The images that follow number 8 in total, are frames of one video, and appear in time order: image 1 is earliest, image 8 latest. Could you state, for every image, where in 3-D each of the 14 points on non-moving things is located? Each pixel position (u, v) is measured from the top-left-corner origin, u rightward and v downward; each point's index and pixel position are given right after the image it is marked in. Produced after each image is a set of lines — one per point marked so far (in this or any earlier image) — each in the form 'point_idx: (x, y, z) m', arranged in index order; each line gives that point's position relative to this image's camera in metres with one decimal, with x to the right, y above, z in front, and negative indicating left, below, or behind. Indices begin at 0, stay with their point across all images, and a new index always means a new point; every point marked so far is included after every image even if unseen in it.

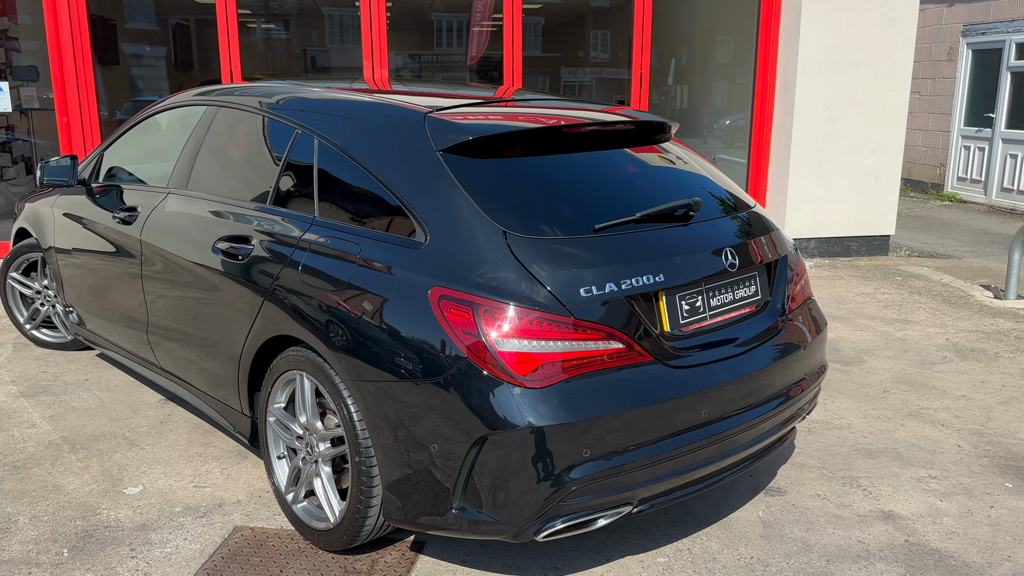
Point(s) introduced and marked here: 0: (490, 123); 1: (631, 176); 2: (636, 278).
0: (-0.1, +0.5, +2.8) m
1: (+0.4, +0.4, +2.9) m
2: (+0.3, 0.0, +2.5) m
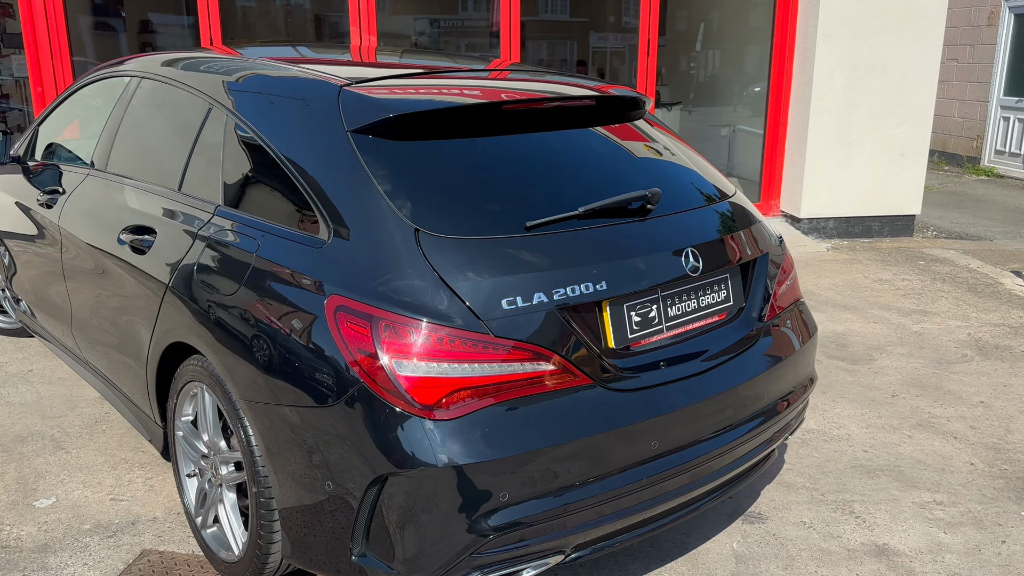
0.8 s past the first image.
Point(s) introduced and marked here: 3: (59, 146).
0: (-0.3, +0.5, +2.4) m
1: (+0.2, +0.4, +2.5) m
2: (+0.1, 0.0, +2.1) m
3: (-2.0, +0.6, +3.9) m
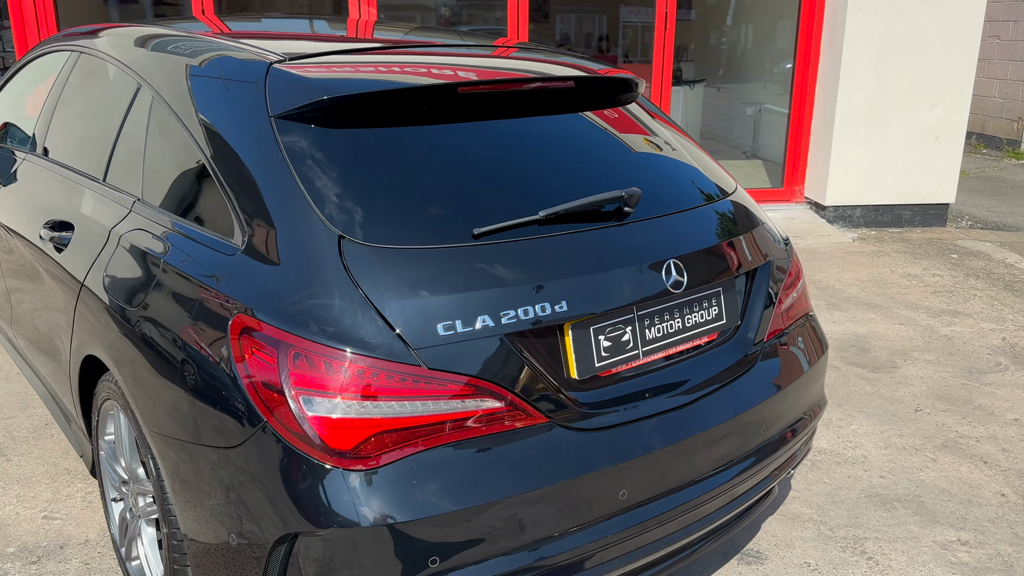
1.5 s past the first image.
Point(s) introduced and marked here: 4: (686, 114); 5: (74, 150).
0: (-0.4, +0.5, +2.1) m
1: (+0.1, +0.3, +2.2) m
2: (0.0, 0.0, +1.8) m
3: (-2.1, +0.7, +3.6) m
4: (+1.6, +1.5, +7.4) m
5: (-1.4, +0.4, +2.8) m
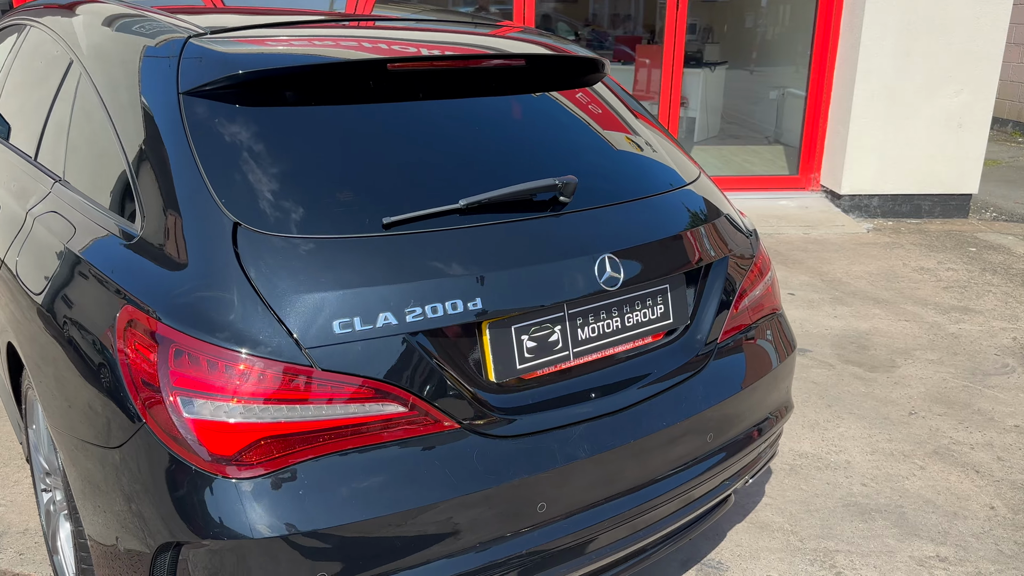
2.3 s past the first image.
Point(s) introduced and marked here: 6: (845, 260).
0: (-0.5, +0.5, +1.9) m
1: (0.0, +0.4, +2.0) m
2: (-0.1, 0.0, +1.6) m
3: (-2.2, +0.8, +3.5) m
4: (+1.6, +1.6, +7.2) m
5: (-1.5, +0.5, +2.7) m
6: (+2.0, +0.2, +5.3) m
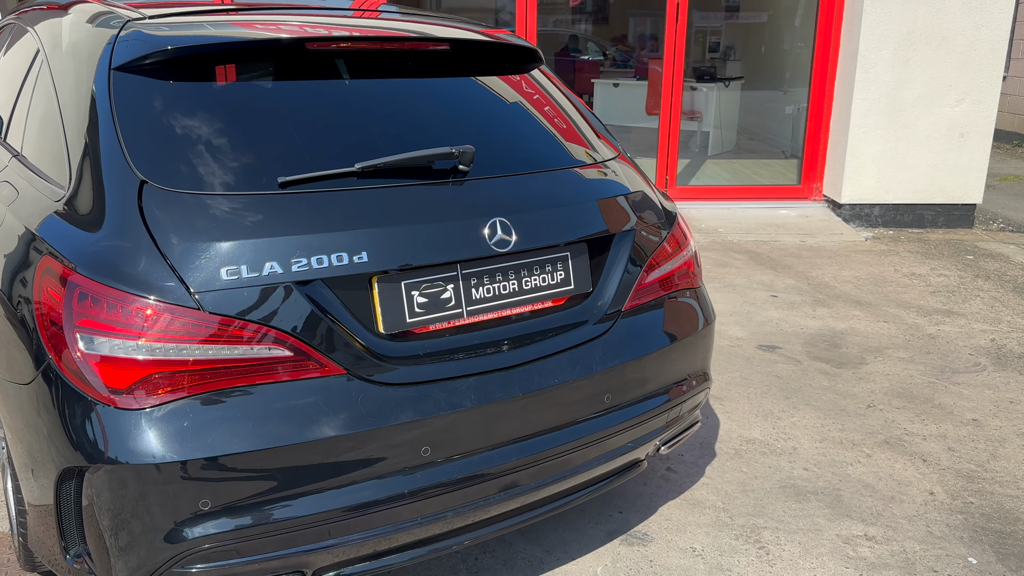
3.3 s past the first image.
0: (-0.7, +0.6, +2.1) m
1: (-0.2, +0.4, +2.2) m
2: (-0.4, +0.1, +1.8) m
3: (-2.3, +0.8, +3.8) m
4: (+1.7, +1.5, +7.3) m
5: (-1.7, +0.6, +2.9) m
6: (+2.0, +0.1, +5.4) m
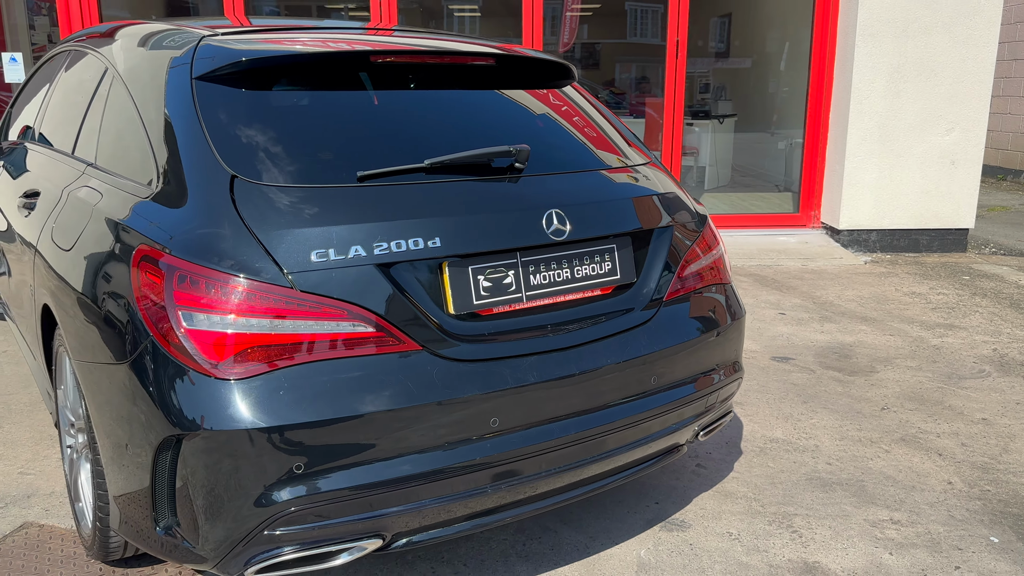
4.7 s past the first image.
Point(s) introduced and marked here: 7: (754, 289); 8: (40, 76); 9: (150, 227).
0: (-0.6, +0.6, +2.3) m
1: (-0.1, +0.4, +2.3) m
2: (-0.2, +0.1, +1.9) m
3: (-2.2, +0.7, +3.9) m
4: (+1.7, +1.2, +7.5) m
5: (-1.6, +0.5, +3.1) m
6: (+2.1, 0.0, +5.5) m
7: (+1.5, 0.0, +5.4) m
8: (-2.1, +0.9, +3.9) m
9: (-0.8, +0.2, +2.0) m
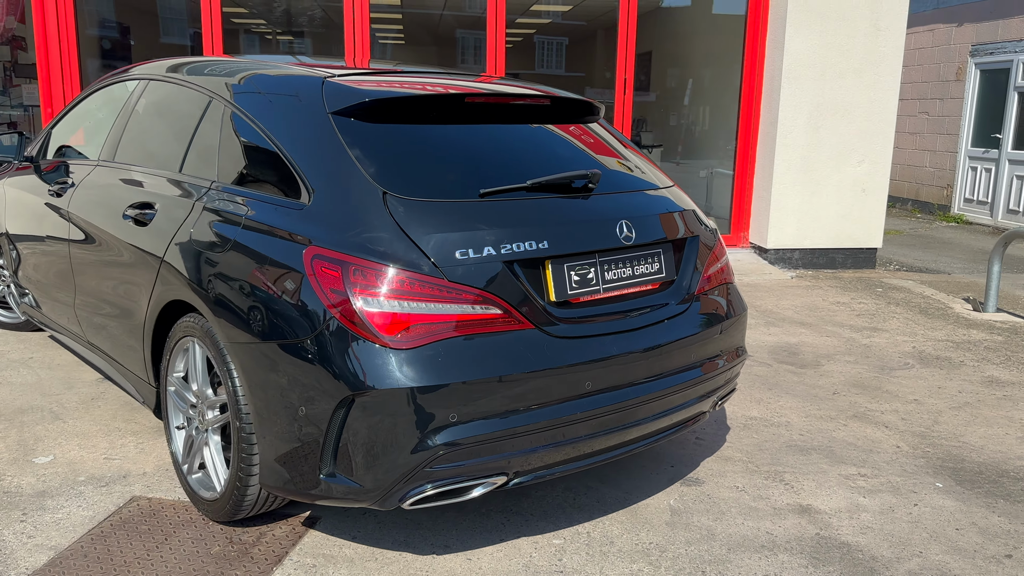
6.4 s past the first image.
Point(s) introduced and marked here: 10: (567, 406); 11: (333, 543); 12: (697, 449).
0: (-0.4, +0.6, +2.7) m
1: (+0.1, +0.5, +2.9) m
2: (0.0, +0.1, +2.4) m
3: (-2.2, +0.7, +4.2) m
4: (+1.3, +1.1, +8.3) m
5: (-1.5, +0.5, +3.4) m
6: (+1.9, -0.1, +6.3) m
7: (+1.3, -0.1, +6.1) m
8: (-2.1, +0.9, +4.2) m
9: (-0.6, +0.2, +2.5) m
10: (+0.2, -0.3, +2.5) m
11: (-0.6, -0.8, +2.7) m
12: (+0.7, -0.7, +3.5) m
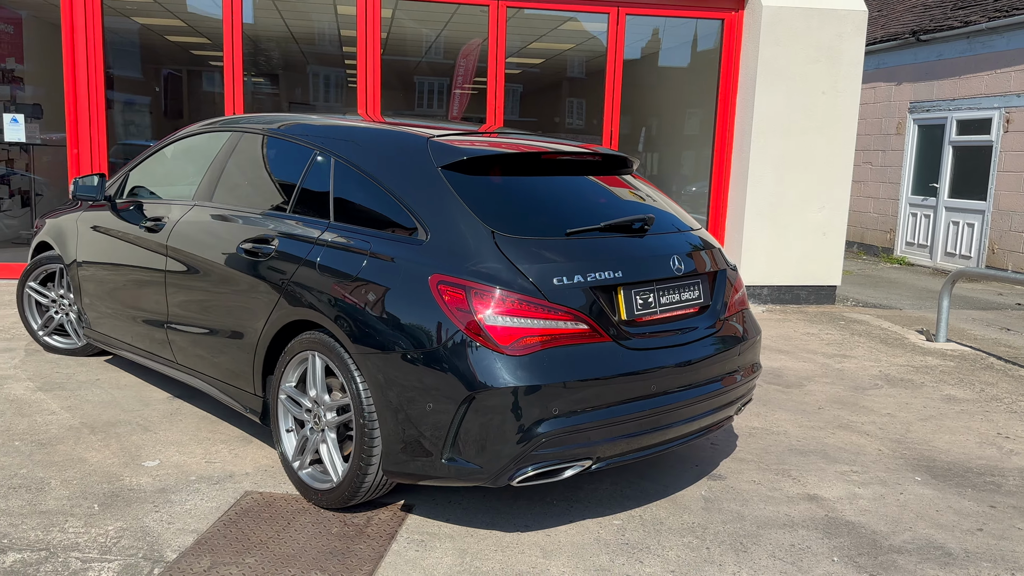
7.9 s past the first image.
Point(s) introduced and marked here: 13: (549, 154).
0: (-0.1, +0.5, +3.3) m
1: (+0.3, +0.4, +3.5) m
2: (+0.3, 0.0, +3.0) m
3: (-2.0, +0.5, +4.7) m
4: (+1.2, +0.8, +9.0) m
5: (-1.2, +0.4, +4.0) m
6: (+1.9, -0.3, +7.0) m
7: (+1.4, -0.3, +6.8) m
8: (-1.9, +0.7, +4.7) m
9: (-0.3, +0.1, +3.0) m
10: (+0.4, -0.4, +3.1) m
11: (-0.3, -0.9, +3.2) m
12: (+1.0, -0.8, +4.1) m
13: (+0.1, +0.5, +3.4) m
